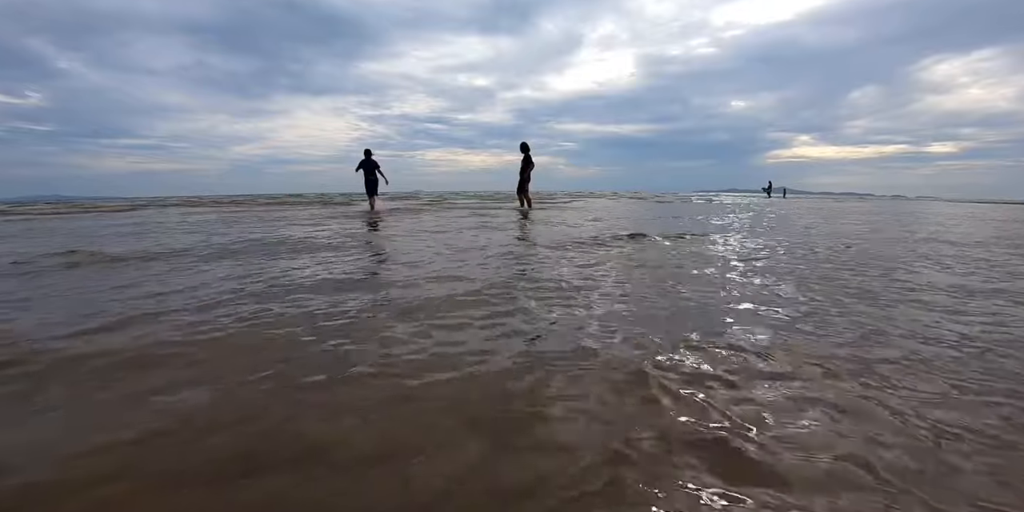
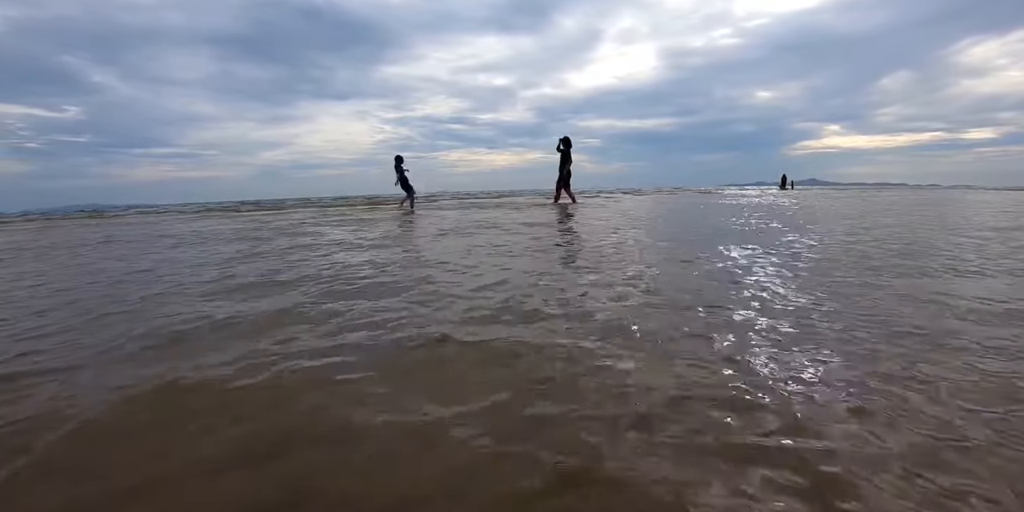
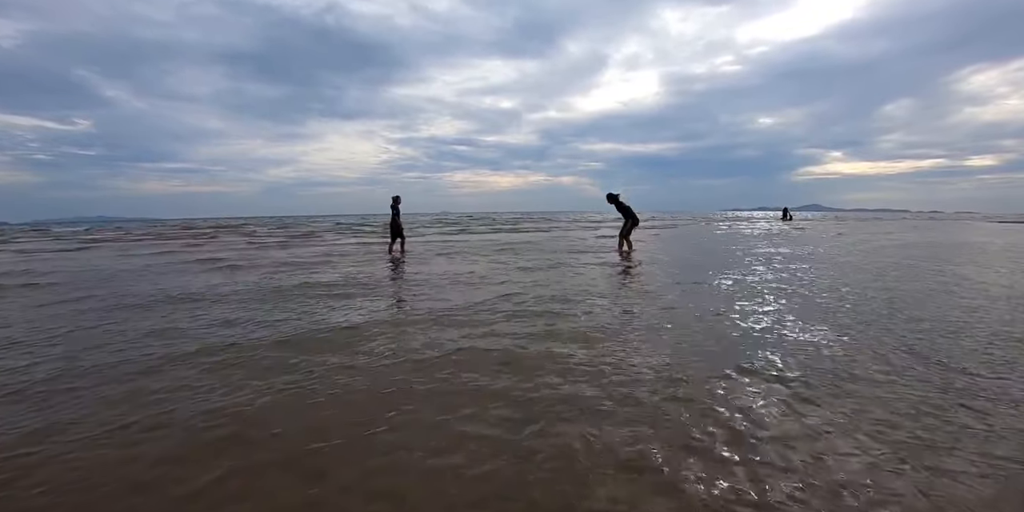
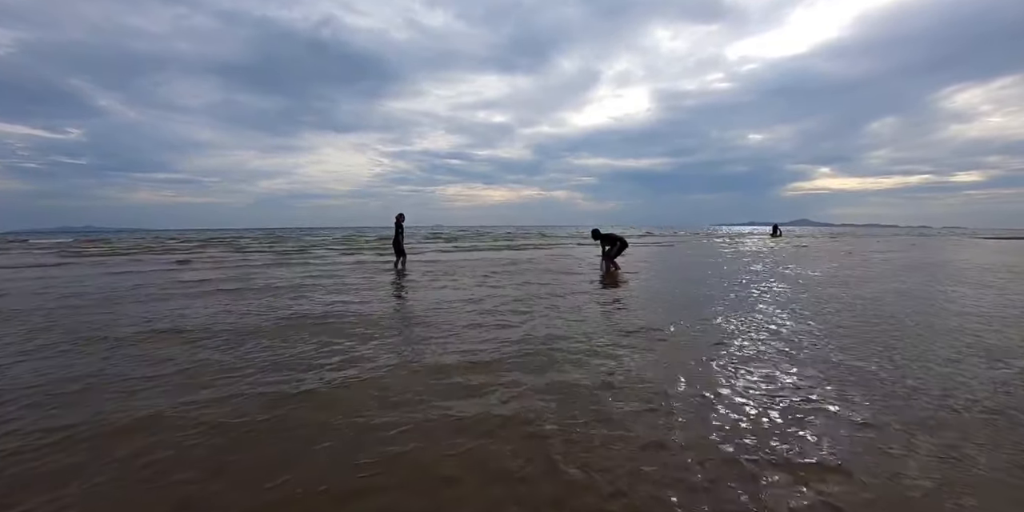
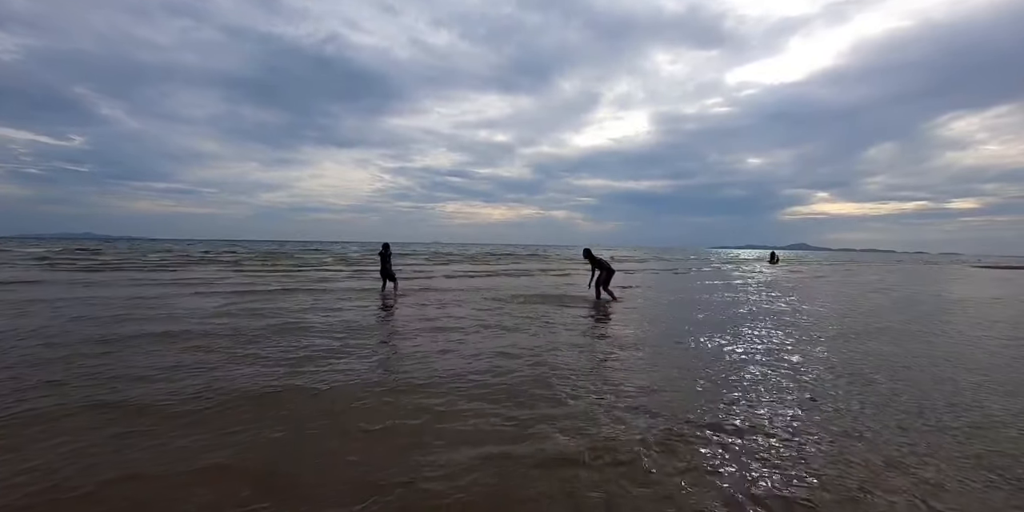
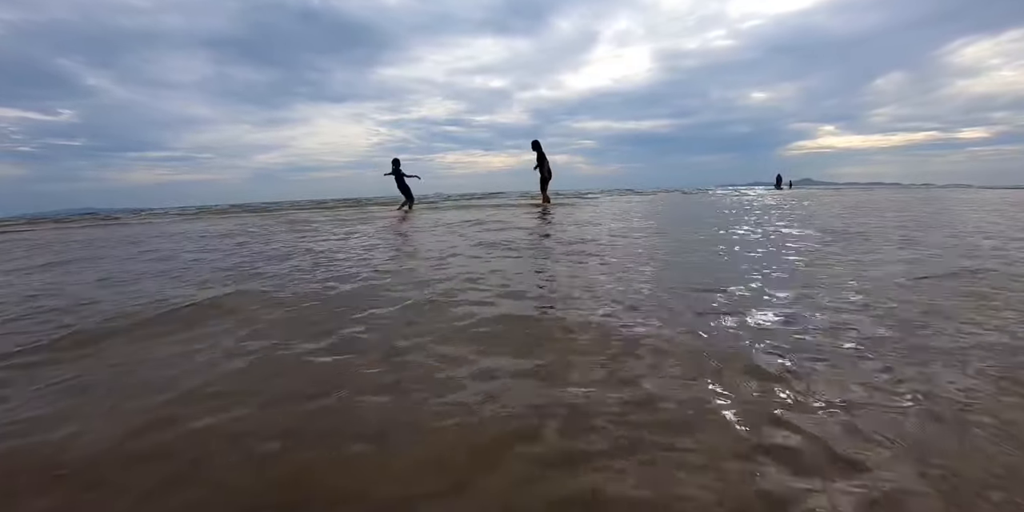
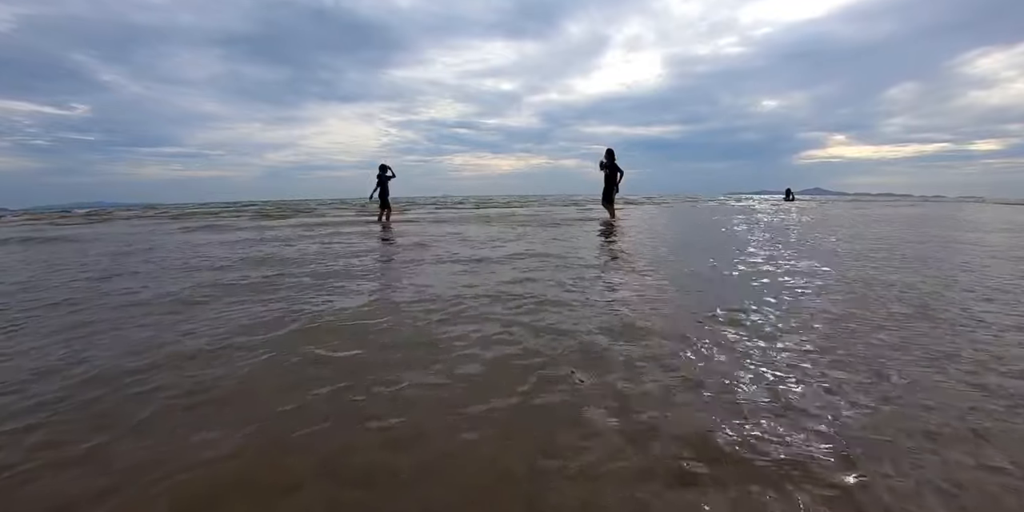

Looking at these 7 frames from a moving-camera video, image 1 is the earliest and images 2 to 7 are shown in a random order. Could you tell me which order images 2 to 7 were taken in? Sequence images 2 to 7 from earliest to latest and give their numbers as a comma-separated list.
6, 2, 7, 3, 4, 5
